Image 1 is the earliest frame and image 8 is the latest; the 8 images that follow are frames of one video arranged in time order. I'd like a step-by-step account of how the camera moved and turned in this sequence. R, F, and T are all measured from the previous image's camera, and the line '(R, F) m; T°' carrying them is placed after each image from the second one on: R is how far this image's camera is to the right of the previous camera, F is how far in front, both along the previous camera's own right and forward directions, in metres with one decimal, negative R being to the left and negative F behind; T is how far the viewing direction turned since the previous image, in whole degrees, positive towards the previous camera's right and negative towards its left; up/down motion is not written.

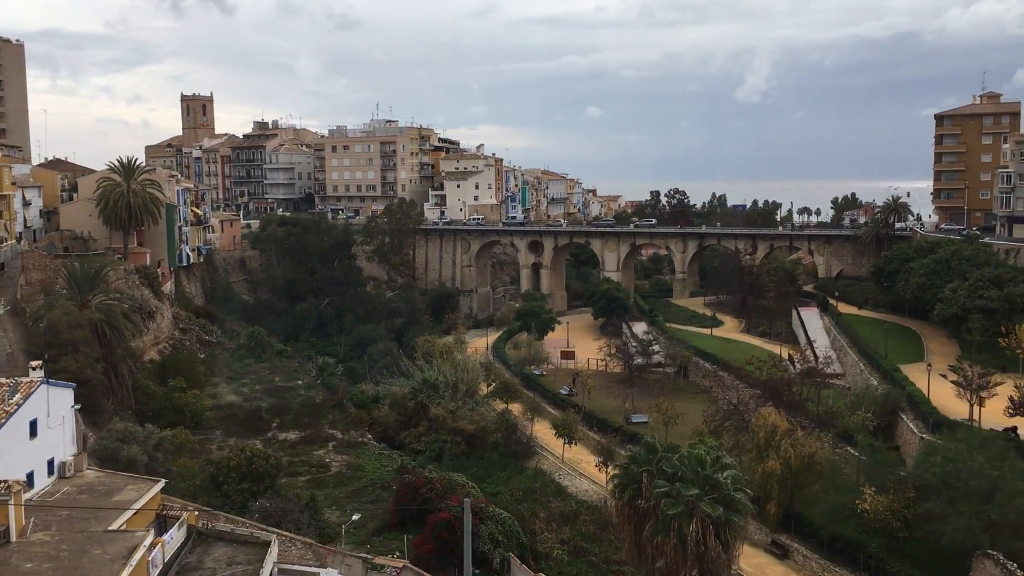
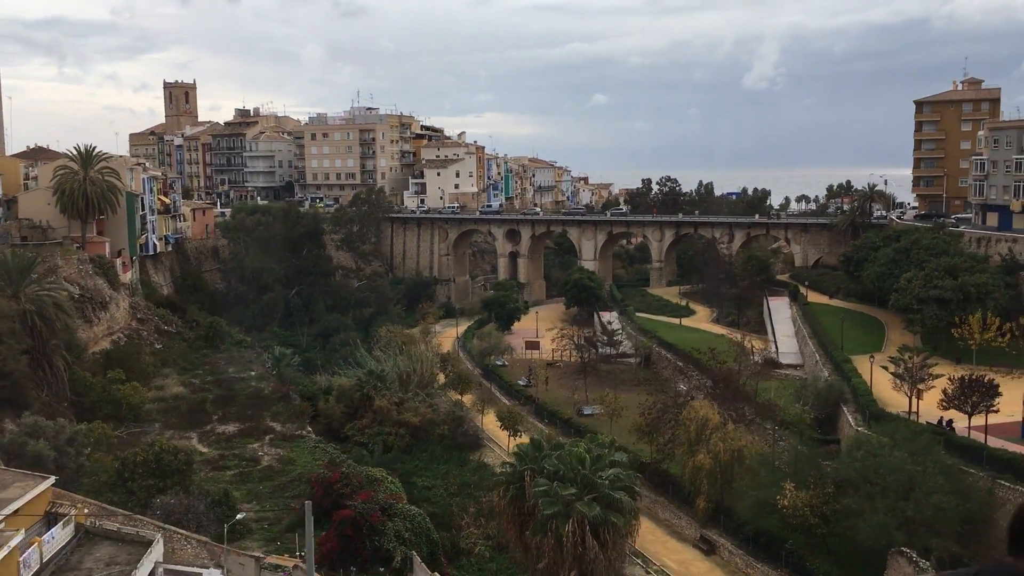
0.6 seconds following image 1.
(+2.3, +0.6) m; 0°
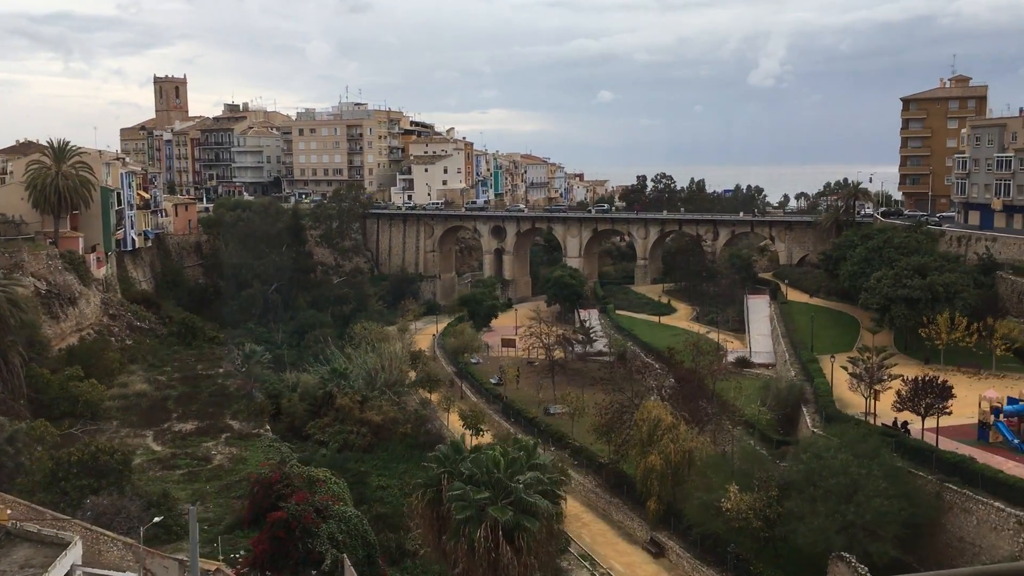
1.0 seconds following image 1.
(+1.5, +0.4) m; 0°
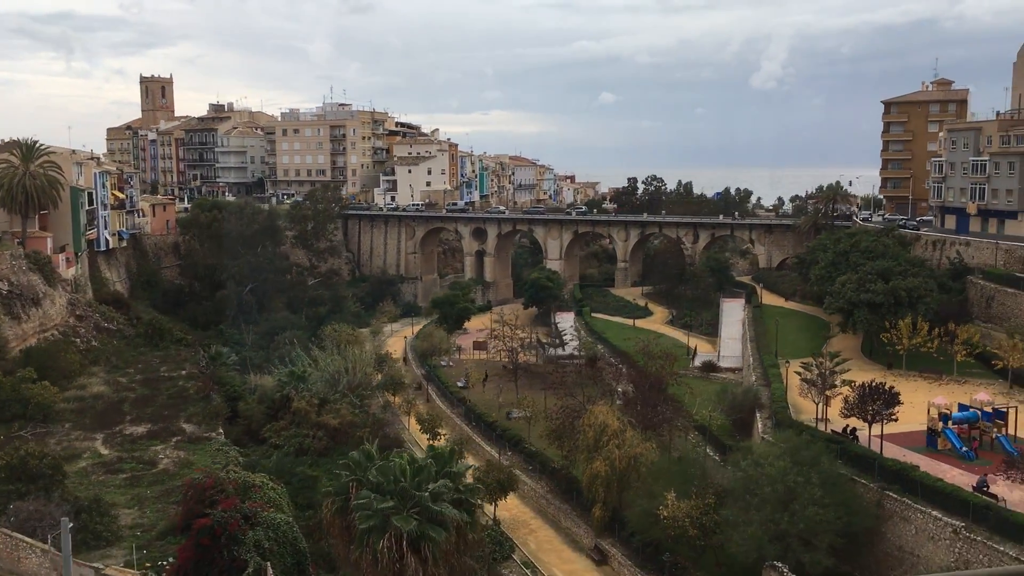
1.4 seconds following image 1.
(+1.5, +0.4) m; 0°
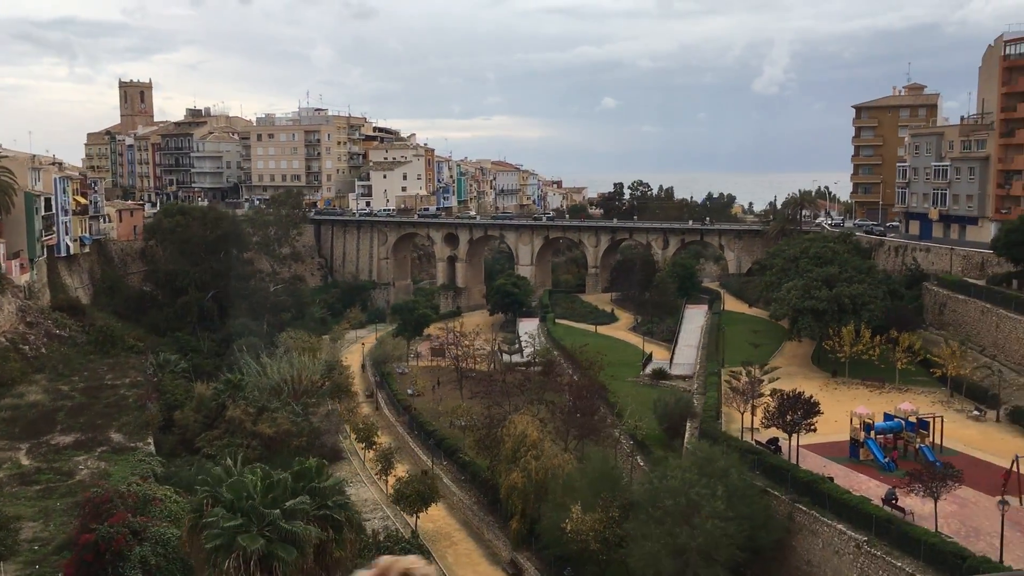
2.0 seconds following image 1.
(+2.3, +0.5) m; 0°
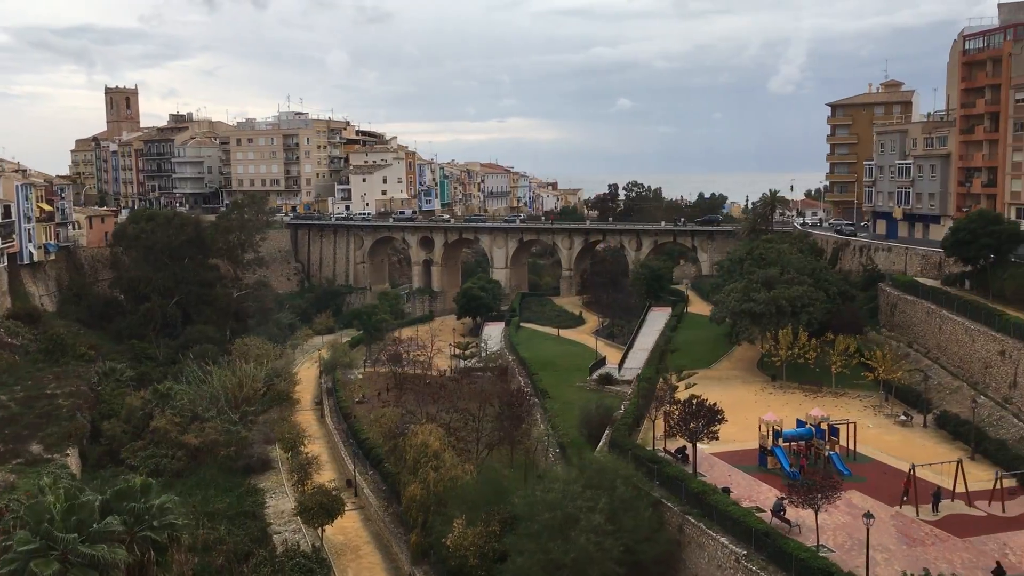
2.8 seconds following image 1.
(+3.1, +0.7) m; -1°
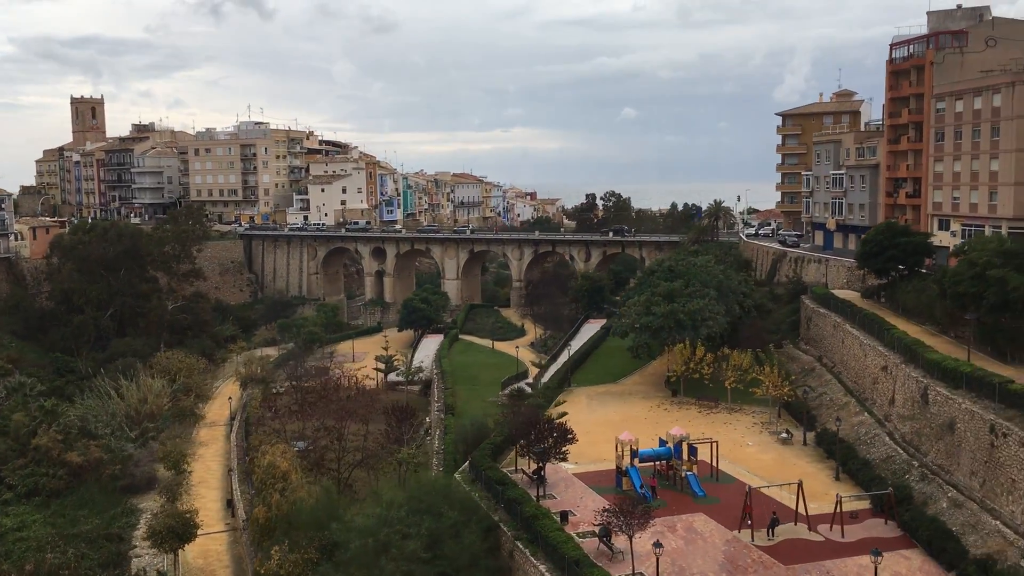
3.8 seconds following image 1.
(+3.9, +0.8) m; 0°
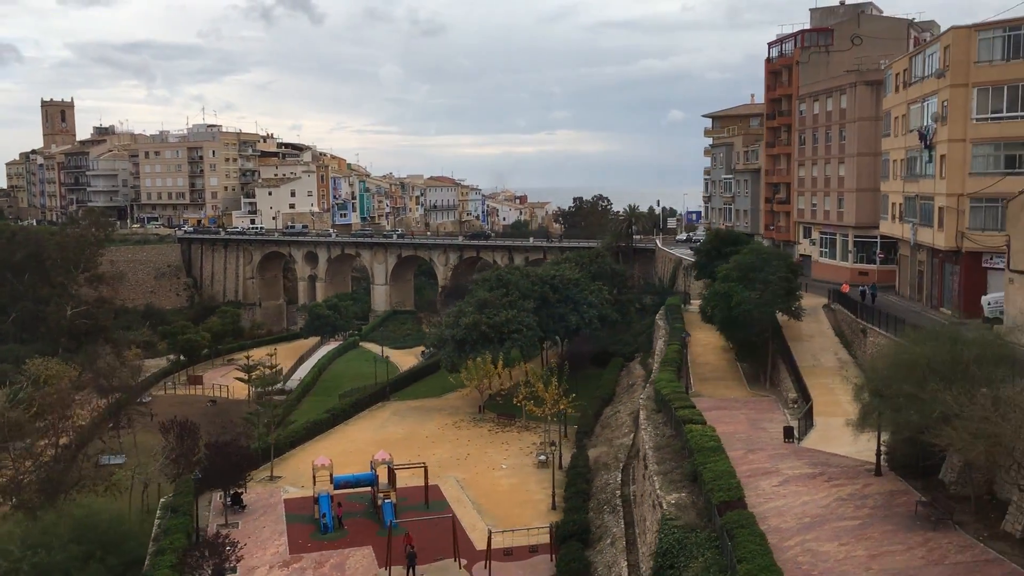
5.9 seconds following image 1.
(+8.4, +1.6) m; -2°
